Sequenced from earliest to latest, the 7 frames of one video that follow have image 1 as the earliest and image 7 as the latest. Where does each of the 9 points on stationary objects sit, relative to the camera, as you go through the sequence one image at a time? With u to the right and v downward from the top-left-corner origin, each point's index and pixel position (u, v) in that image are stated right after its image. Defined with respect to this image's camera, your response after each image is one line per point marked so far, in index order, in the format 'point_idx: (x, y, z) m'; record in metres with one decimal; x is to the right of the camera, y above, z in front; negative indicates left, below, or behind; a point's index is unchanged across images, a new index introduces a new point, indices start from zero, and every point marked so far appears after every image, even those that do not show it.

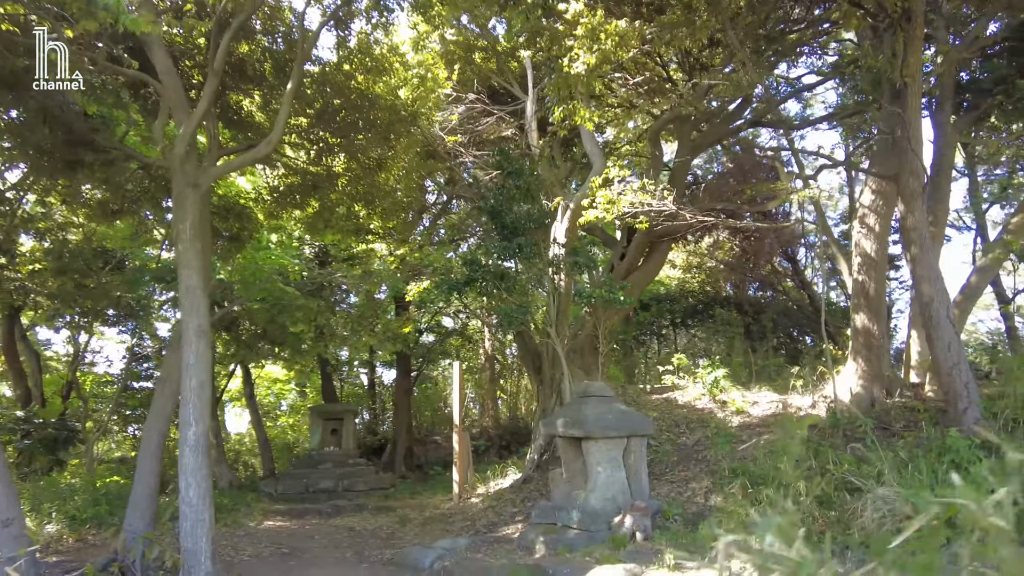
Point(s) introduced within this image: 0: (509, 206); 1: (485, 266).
0: (0.0, +1.0, +8.1) m
1: (-0.3, +0.3, +7.9) m
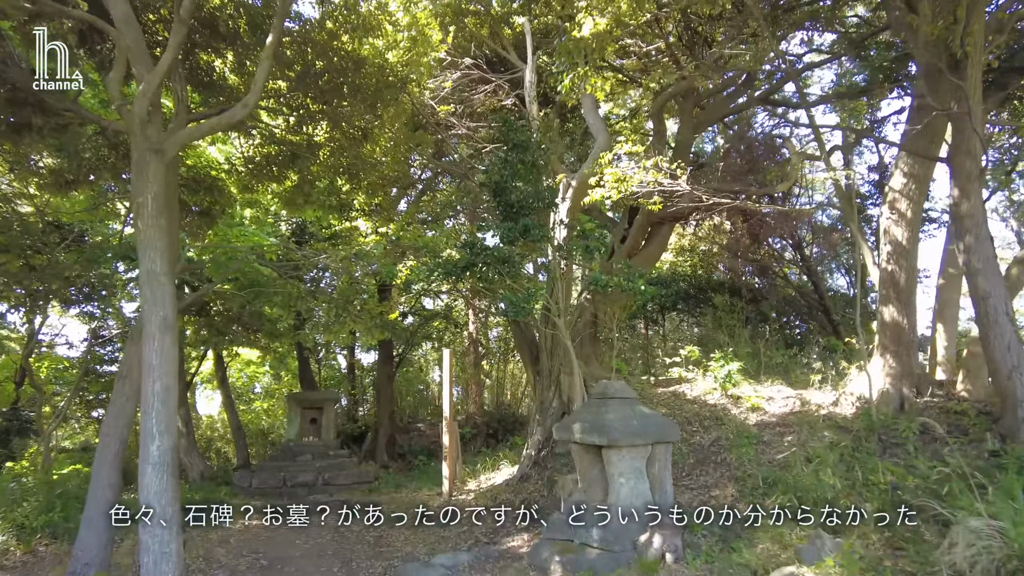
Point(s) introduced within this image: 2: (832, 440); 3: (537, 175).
0: (0.0, +1.2, +7.4) m
1: (-0.2, +0.4, +7.2) m
2: (+3.2, -1.5, +6.5) m
3: (+0.3, +1.3, +7.7) m
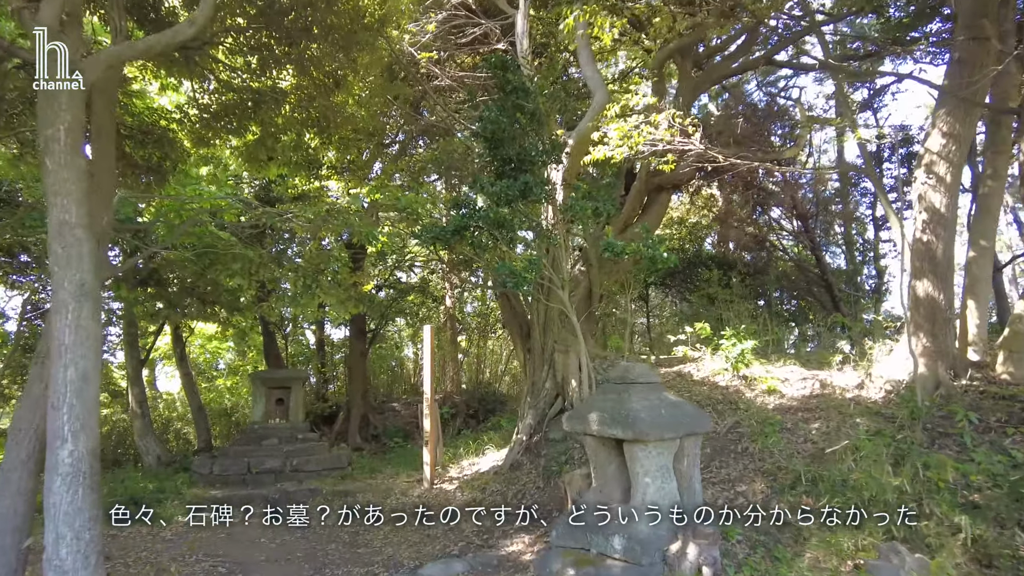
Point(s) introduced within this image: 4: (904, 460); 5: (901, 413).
0: (0.0, +1.5, +6.4) m
1: (-0.3, +0.7, +6.3) m
2: (+3.2, -1.3, +5.8) m
3: (+0.3, +1.7, +6.7) m
4: (+3.1, -1.4, +5.2) m
5: (+3.5, -1.1, +5.8) m
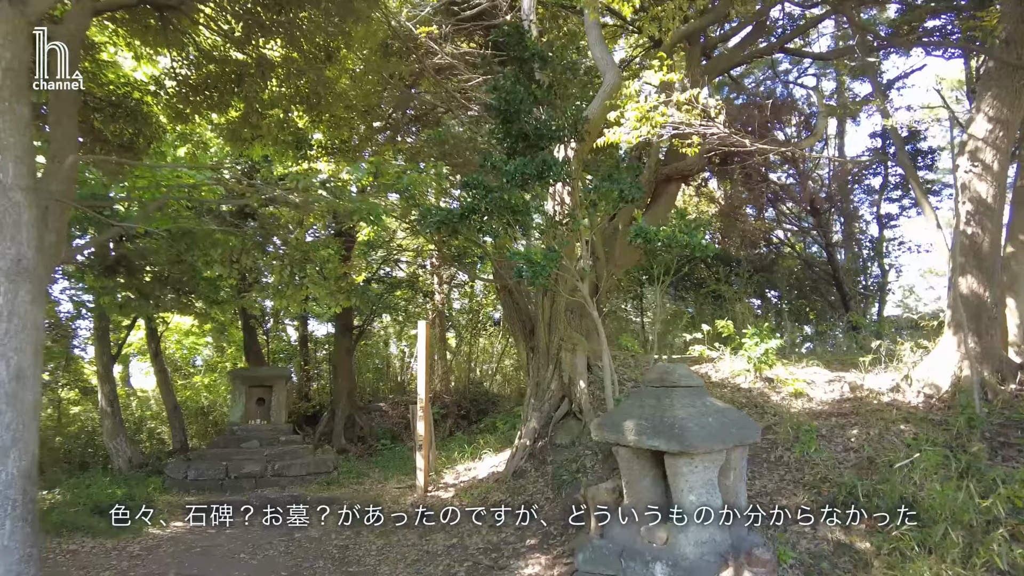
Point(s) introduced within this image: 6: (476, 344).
0: (+0.1, +1.6, +5.8) m
1: (-0.2, +0.8, +5.6) m
2: (+3.3, -1.2, +5.3) m
3: (+0.4, +1.7, +6.1) m
4: (+3.3, -1.3, +4.7) m
5: (+3.6, -1.1, +5.3) m
6: (-0.8, -1.2, +14.1) m
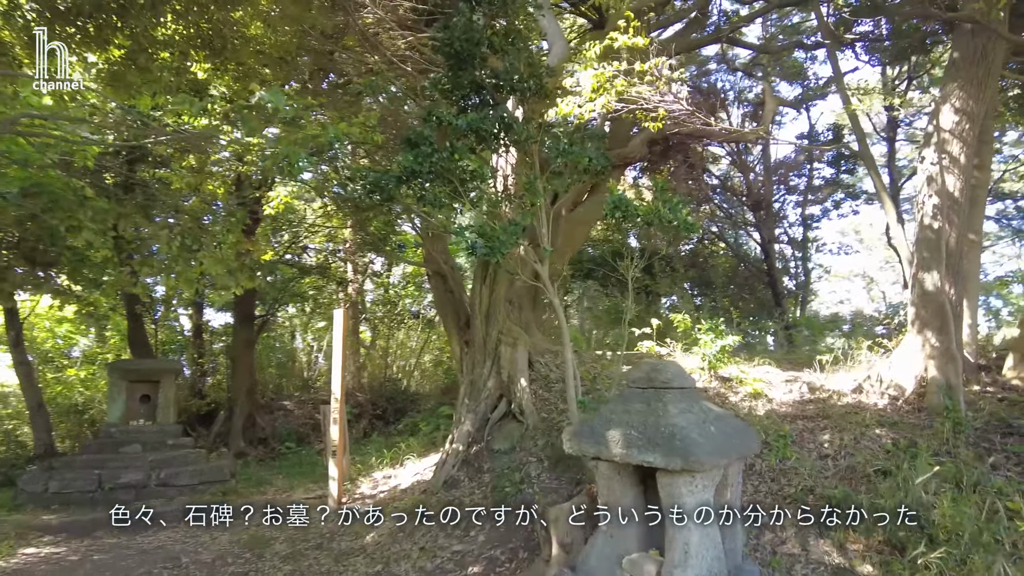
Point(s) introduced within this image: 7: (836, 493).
0: (-0.2, +1.7, +4.9) m
1: (-0.5, +1.0, +4.7) m
2: (+2.9, -1.2, +4.9) m
3: (0.0, +1.9, +5.3) m
4: (+2.9, -1.3, +4.3) m
5: (+3.2, -1.0, +4.9) m
6: (-2.3, -1.0, +13.1) m
7: (+2.1, -1.4, +4.3) m
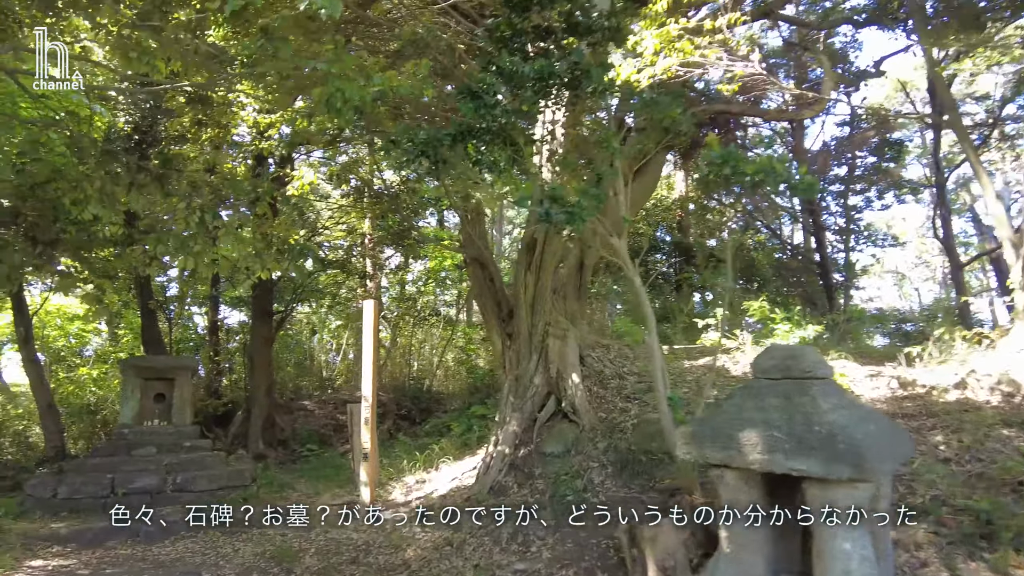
0: (+0.2, +1.9, +4.3) m
1: (-0.1, +1.1, +4.1) m
2: (+3.3, -1.0, +4.2) m
3: (+0.5, +2.0, +4.6) m
4: (+3.4, -1.1, +3.6) m
5: (+3.7, -0.9, +4.2) m
6: (-1.8, -0.9, +12.4) m
7: (+2.6, -1.2, +3.6) m
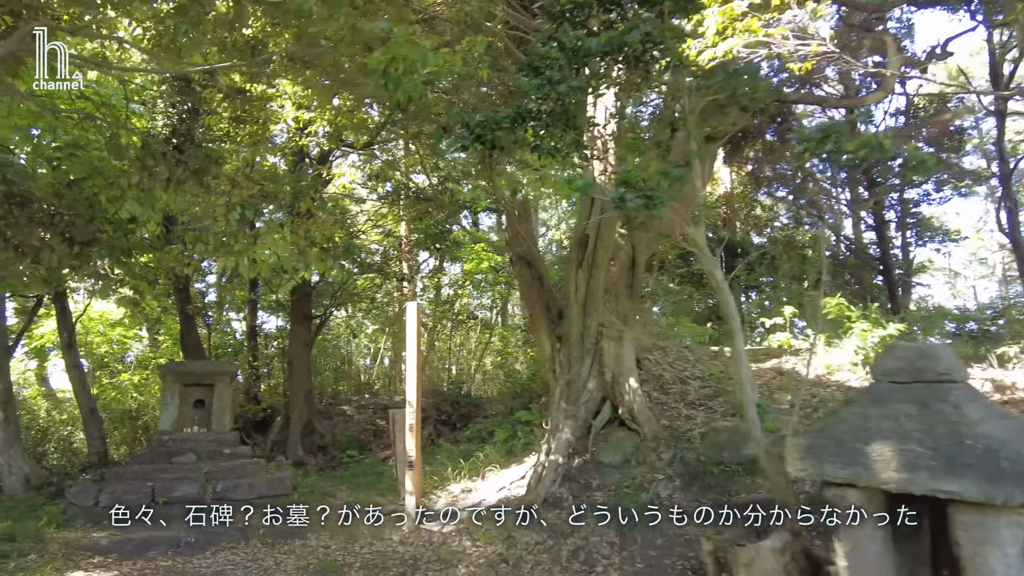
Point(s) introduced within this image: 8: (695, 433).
0: (+0.6, +1.9, +3.9) m
1: (+0.3, +1.1, +3.7) m
2: (+3.7, -1.0, +3.6) m
3: (+0.8, +2.0, +4.2) m
4: (+3.7, -1.1, +3.0) m
5: (+4.0, -0.8, +3.7) m
6: (-1.0, -0.9, +12.1) m
7: (+3.0, -1.2, +3.1) m
8: (+1.5, -1.2, +5.6) m
